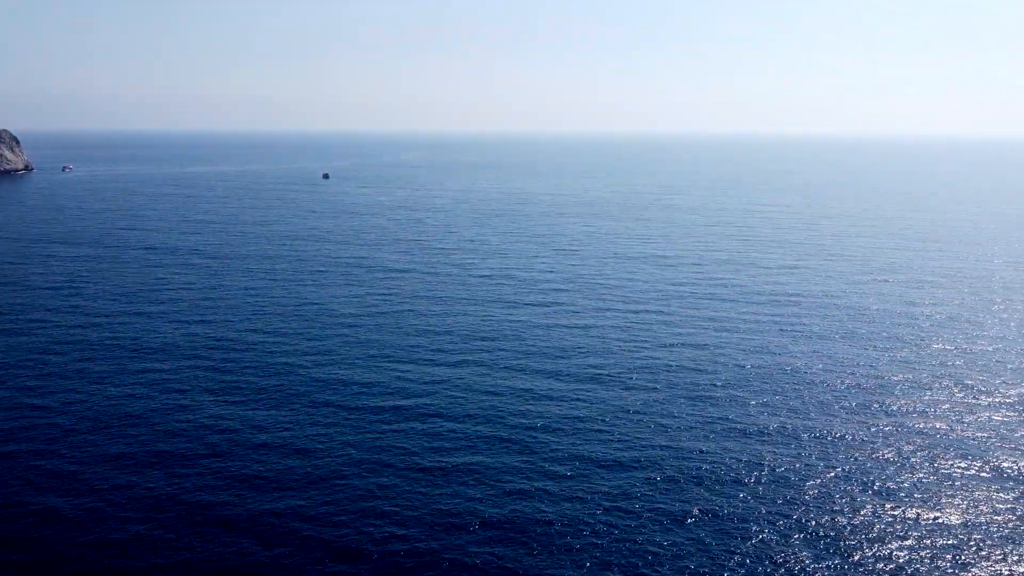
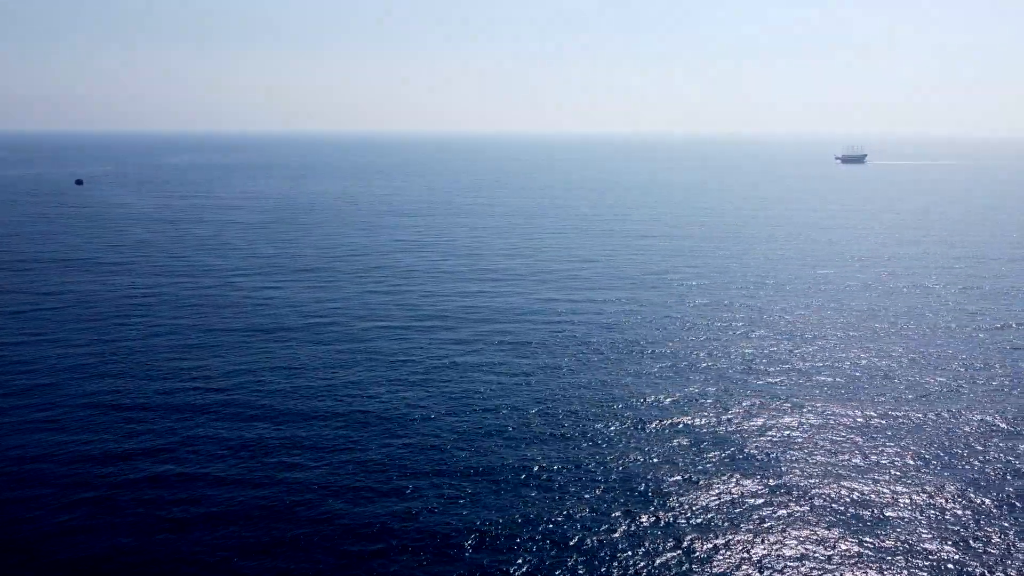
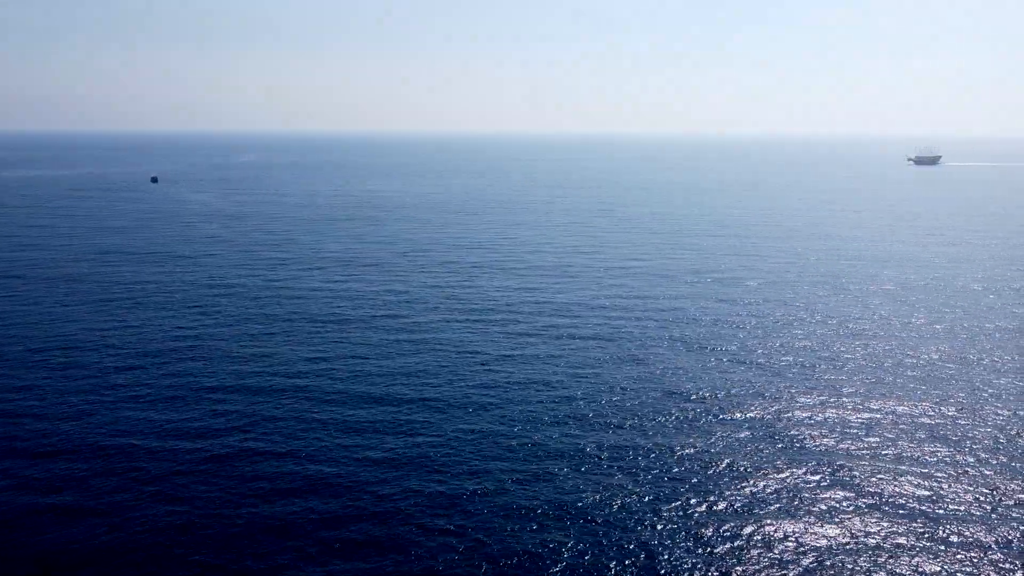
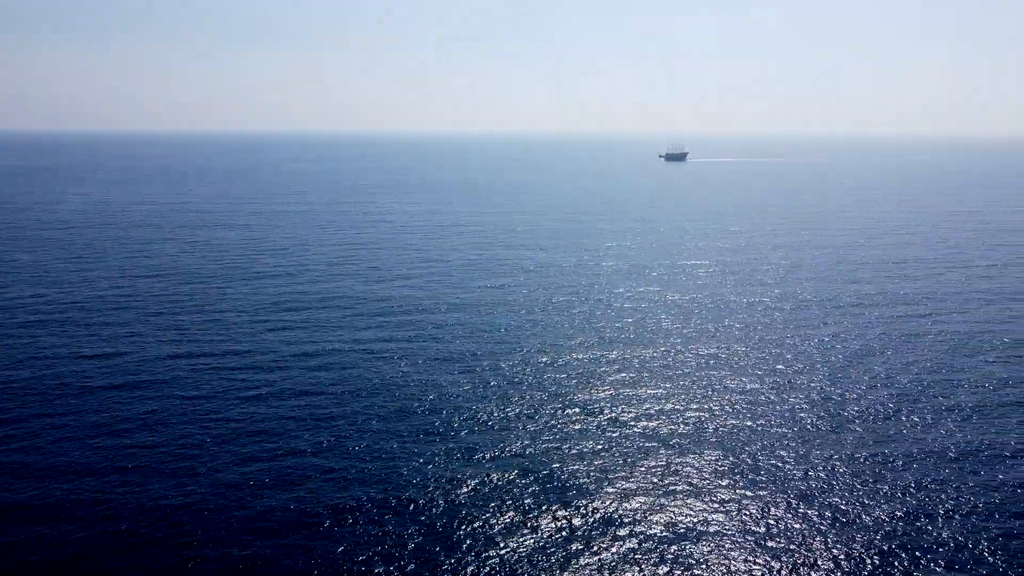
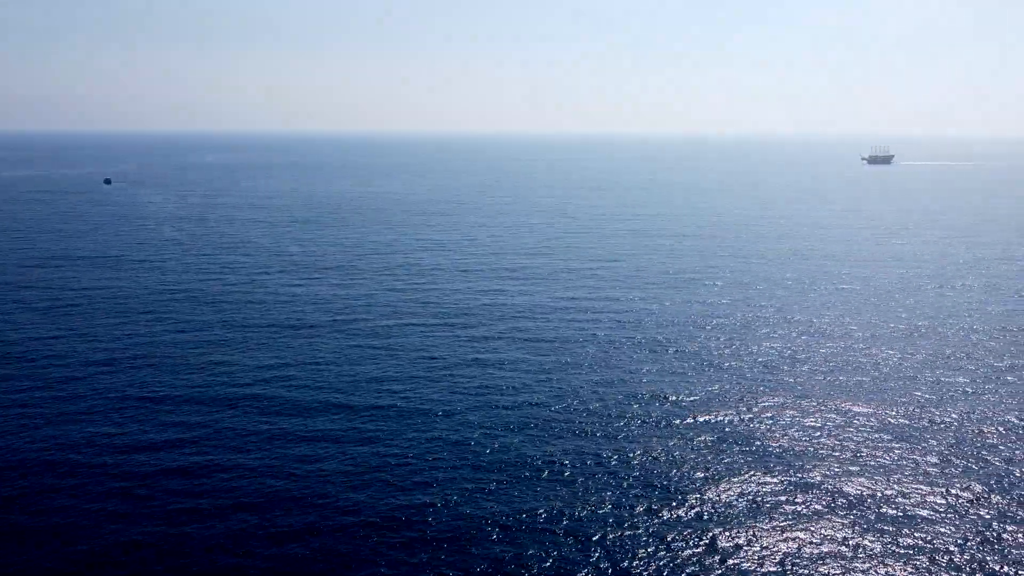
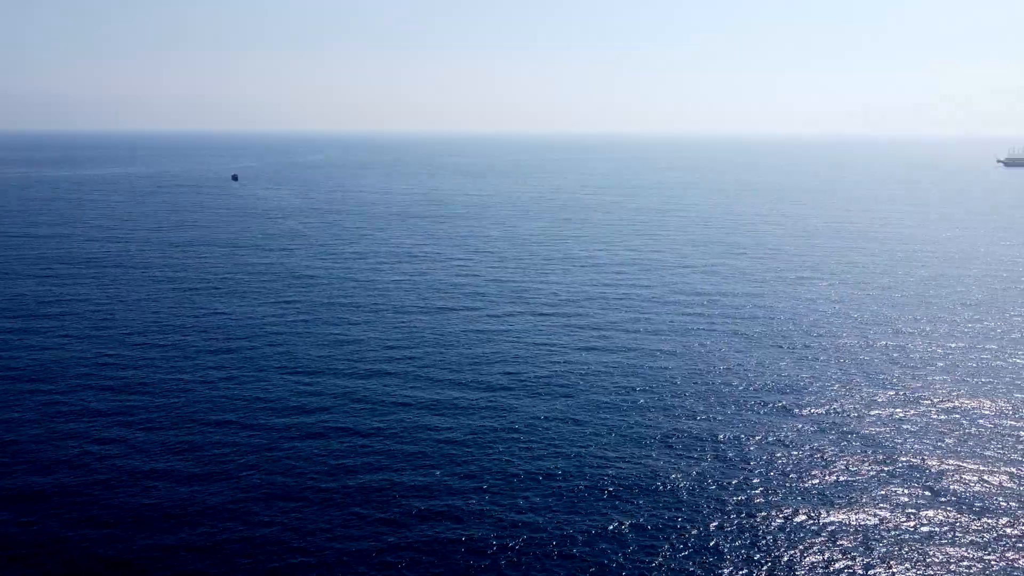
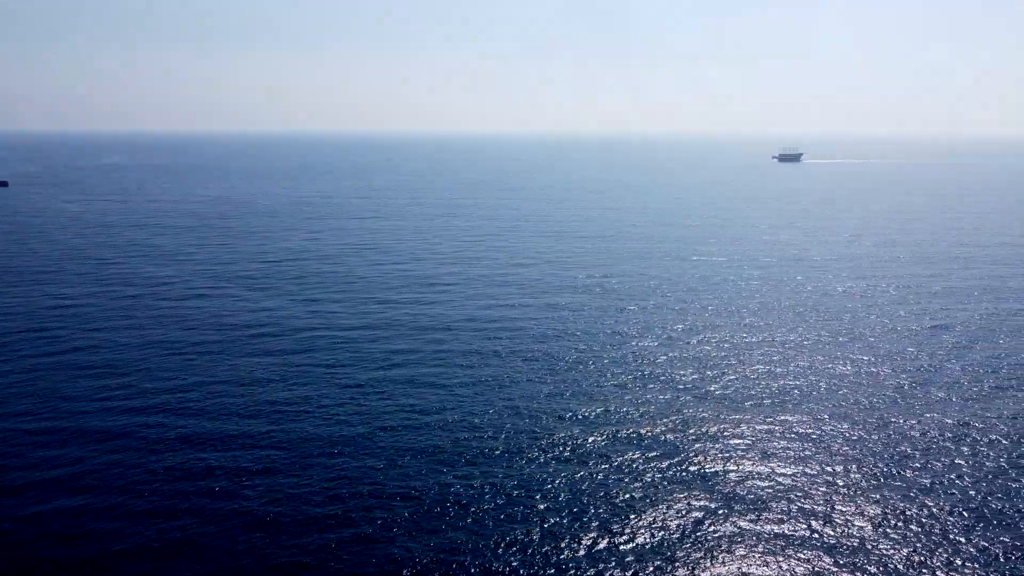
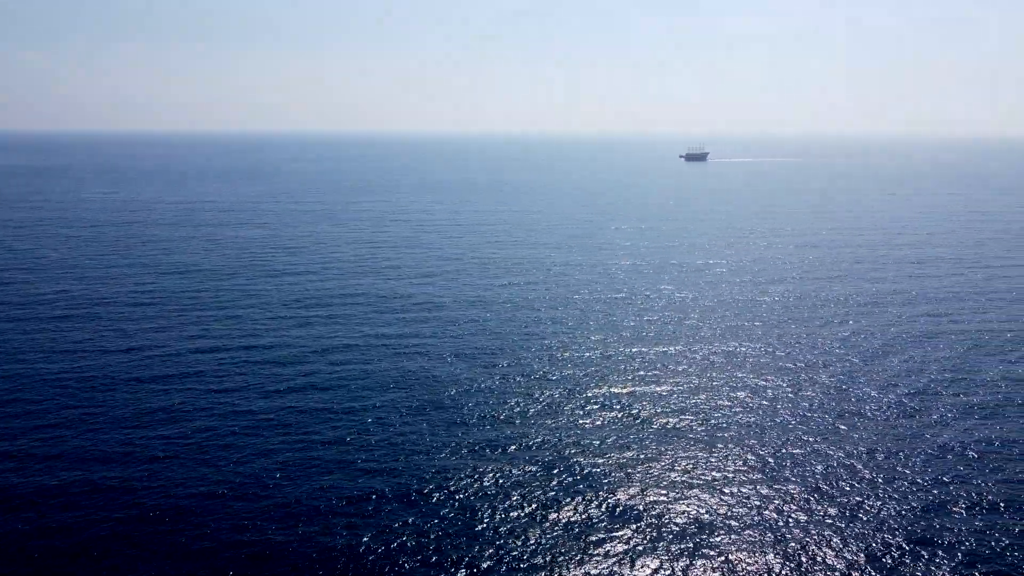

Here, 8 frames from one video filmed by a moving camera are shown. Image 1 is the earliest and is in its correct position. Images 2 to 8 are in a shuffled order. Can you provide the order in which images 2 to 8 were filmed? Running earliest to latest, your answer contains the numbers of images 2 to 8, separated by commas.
6, 3, 5, 2, 7, 8, 4
